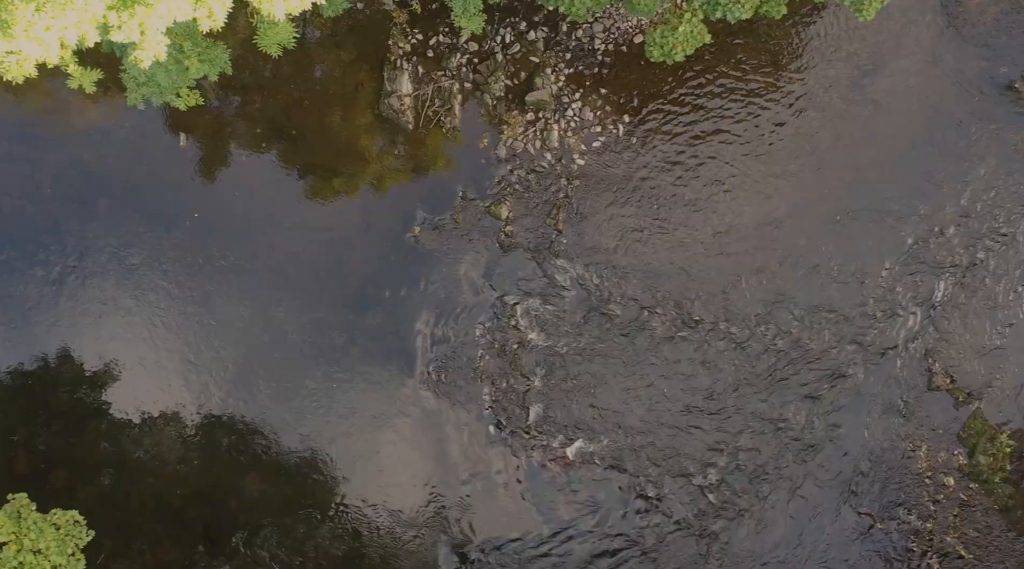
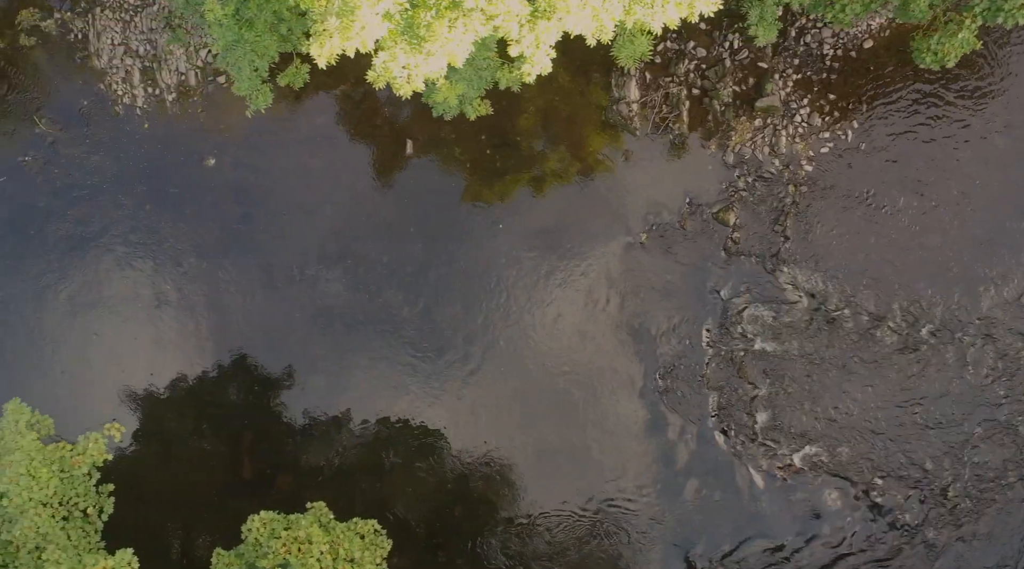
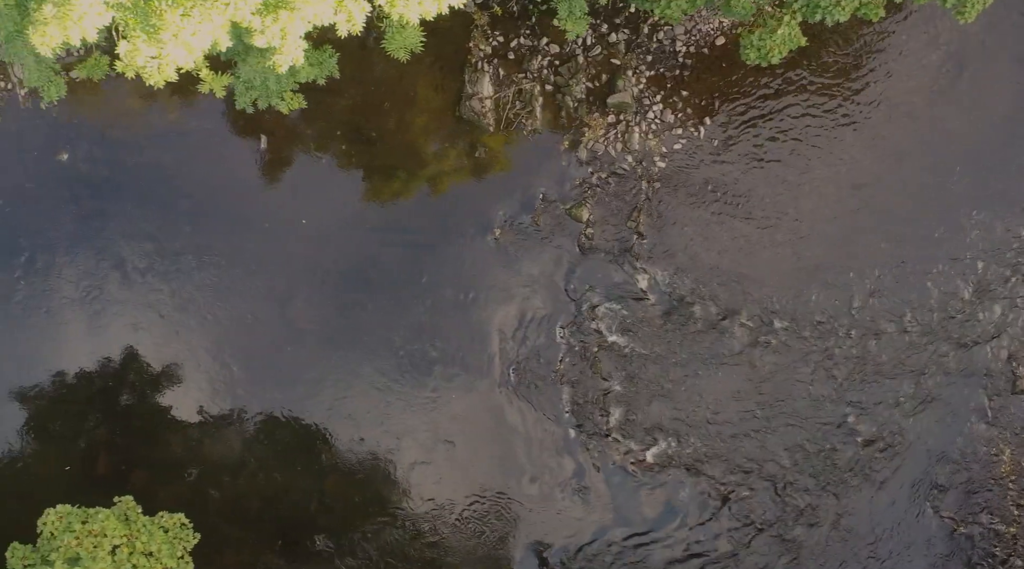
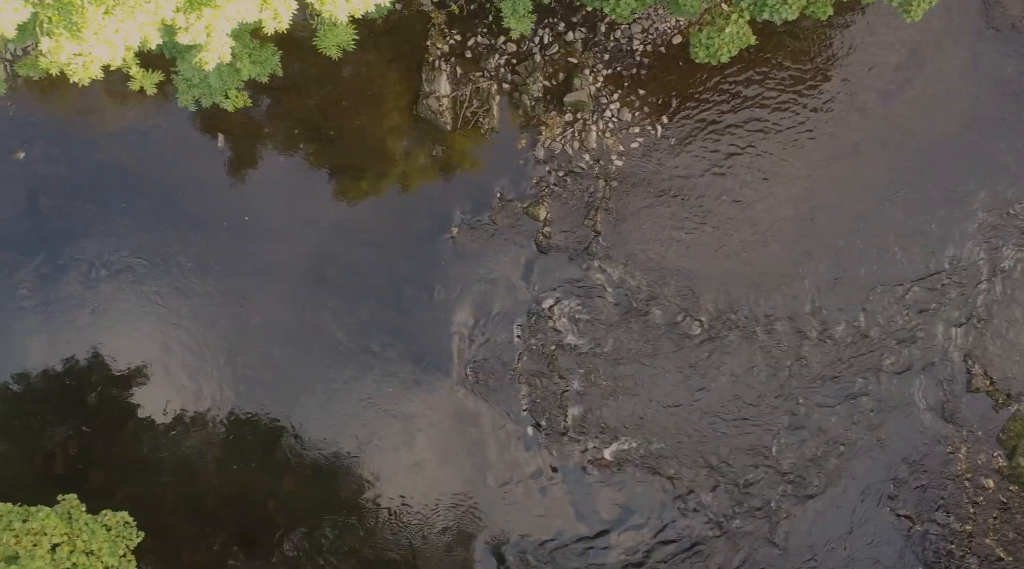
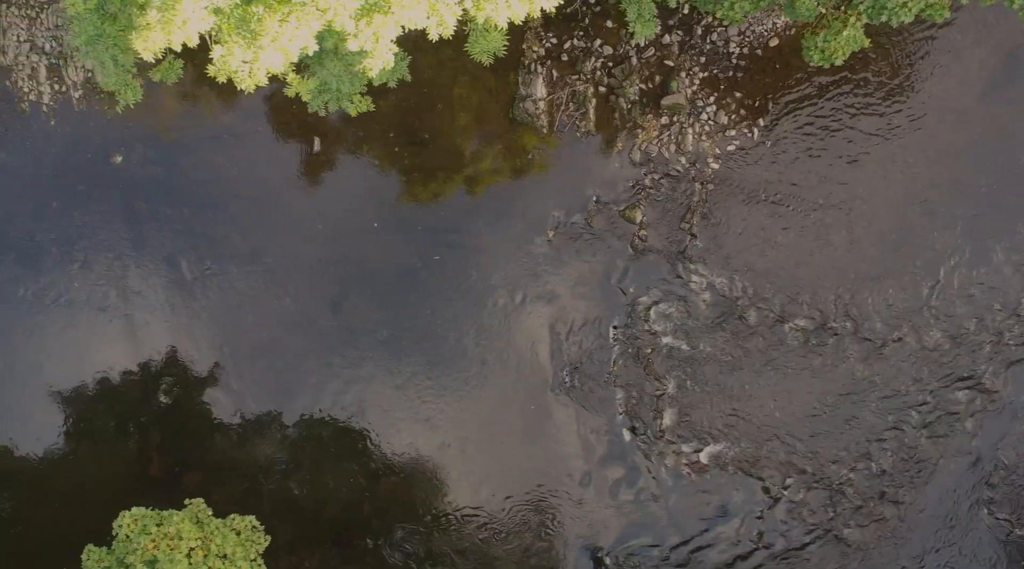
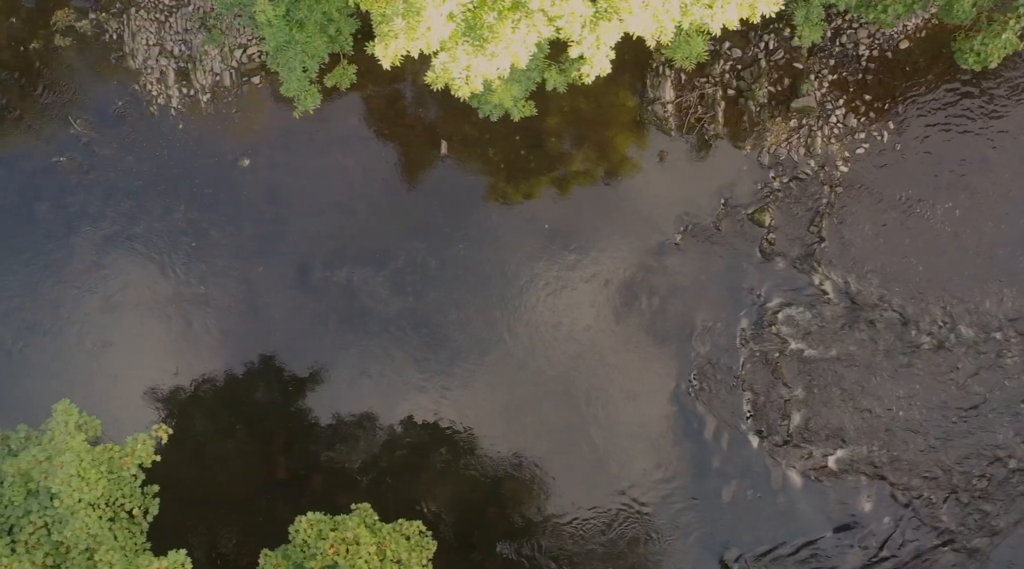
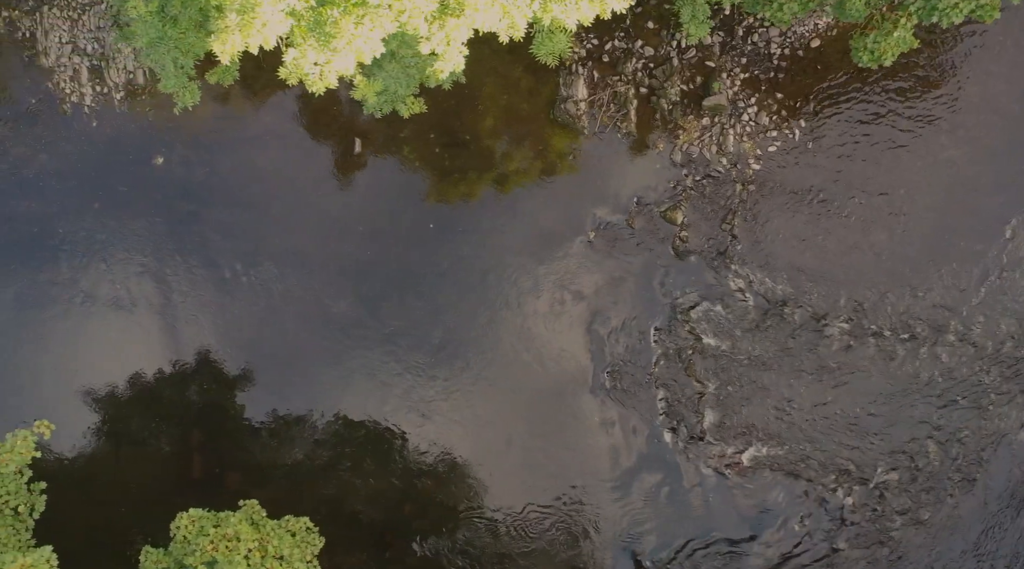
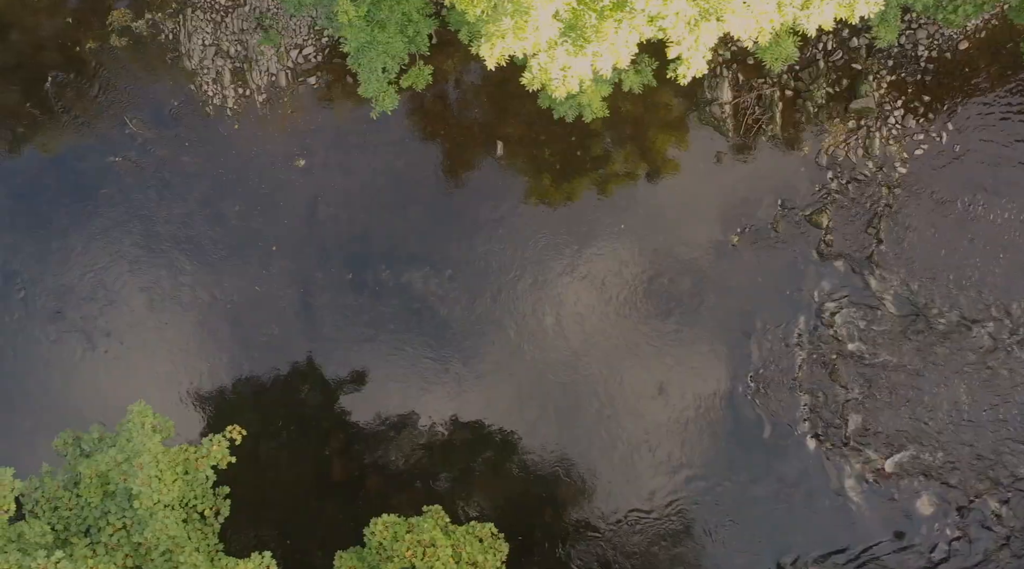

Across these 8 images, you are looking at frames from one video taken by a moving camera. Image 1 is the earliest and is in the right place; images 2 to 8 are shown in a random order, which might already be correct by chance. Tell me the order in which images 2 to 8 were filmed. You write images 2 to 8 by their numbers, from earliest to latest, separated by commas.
4, 3, 5, 7, 2, 6, 8
